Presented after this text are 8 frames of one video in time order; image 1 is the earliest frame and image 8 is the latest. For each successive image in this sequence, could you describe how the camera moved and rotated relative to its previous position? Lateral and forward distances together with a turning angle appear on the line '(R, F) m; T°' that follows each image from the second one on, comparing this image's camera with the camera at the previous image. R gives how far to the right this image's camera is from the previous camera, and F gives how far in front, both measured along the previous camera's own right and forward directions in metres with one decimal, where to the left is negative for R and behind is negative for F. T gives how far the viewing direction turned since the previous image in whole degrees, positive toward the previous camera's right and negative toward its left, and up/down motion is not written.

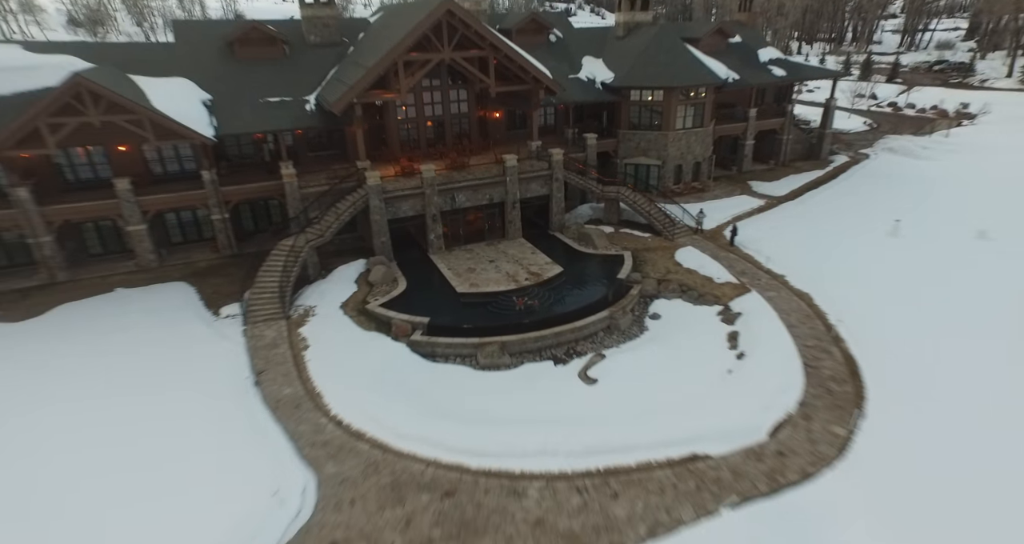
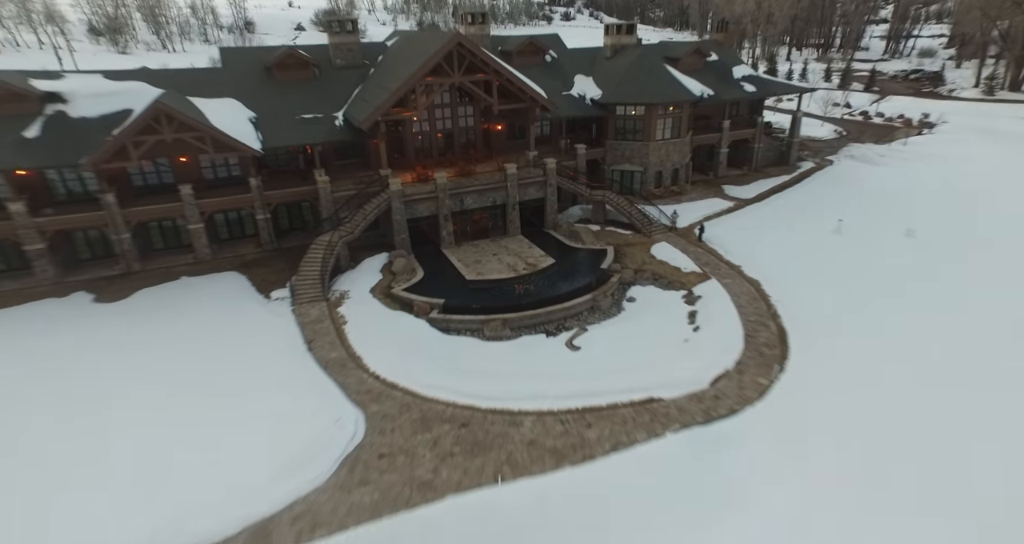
(0.0, -2.8) m; 0°
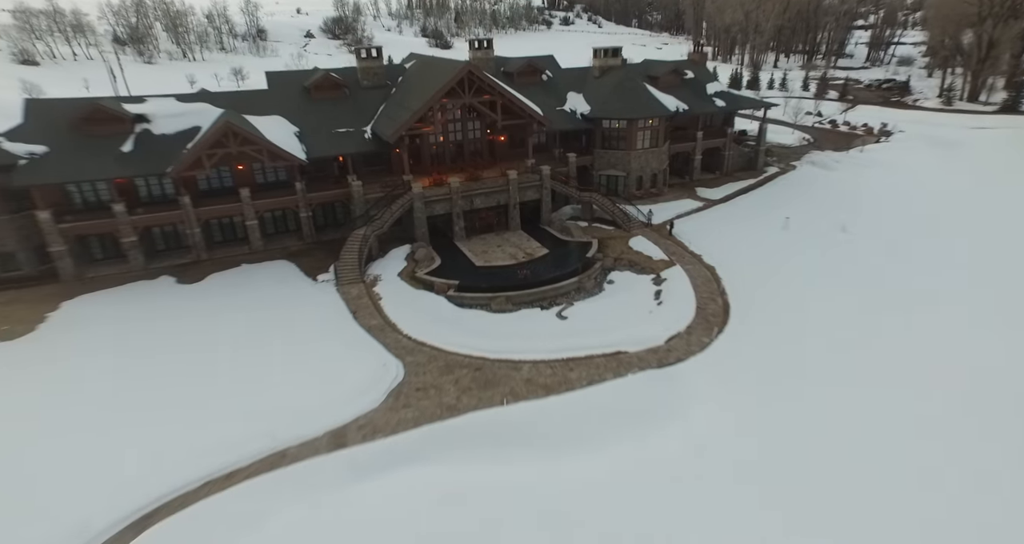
(0.0, -3.8) m; 0°
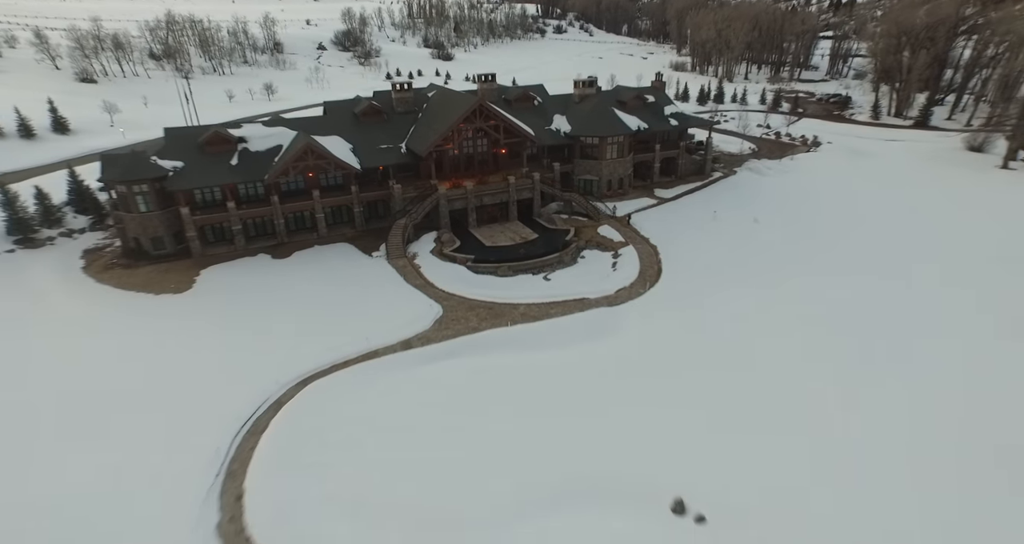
(-0.2, -7.9) m; 0°
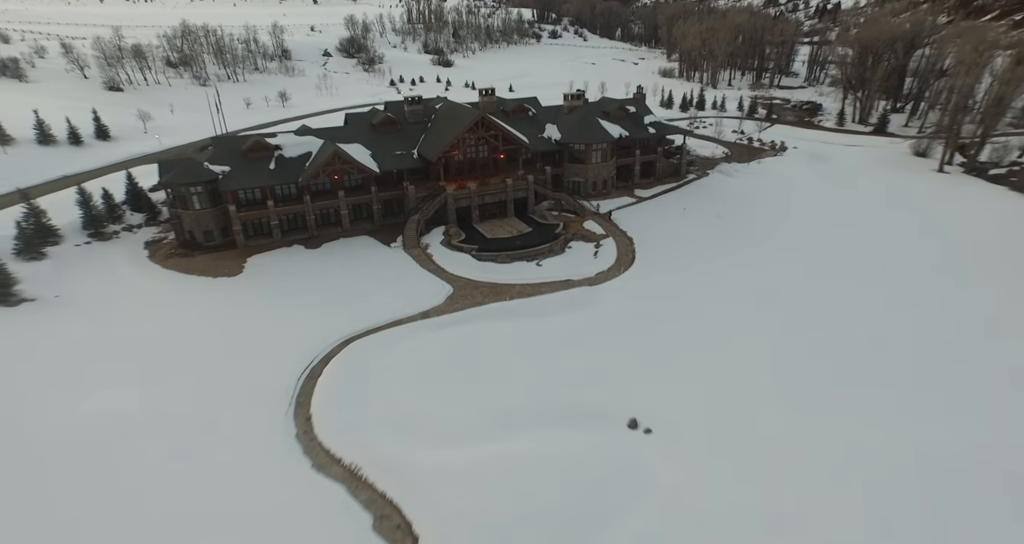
(0.0, -4.8) m; 0°
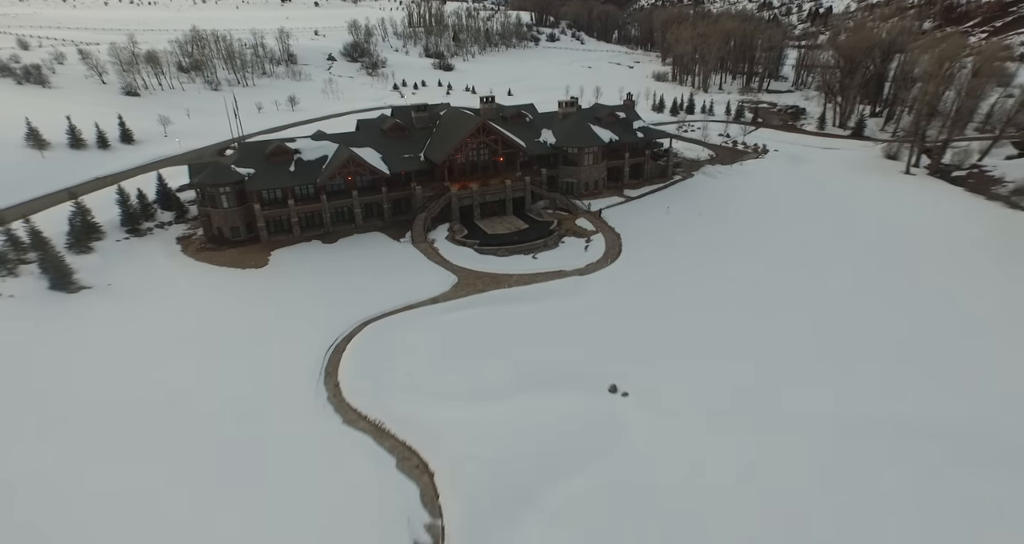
(0.0, -3.2) m; 0°
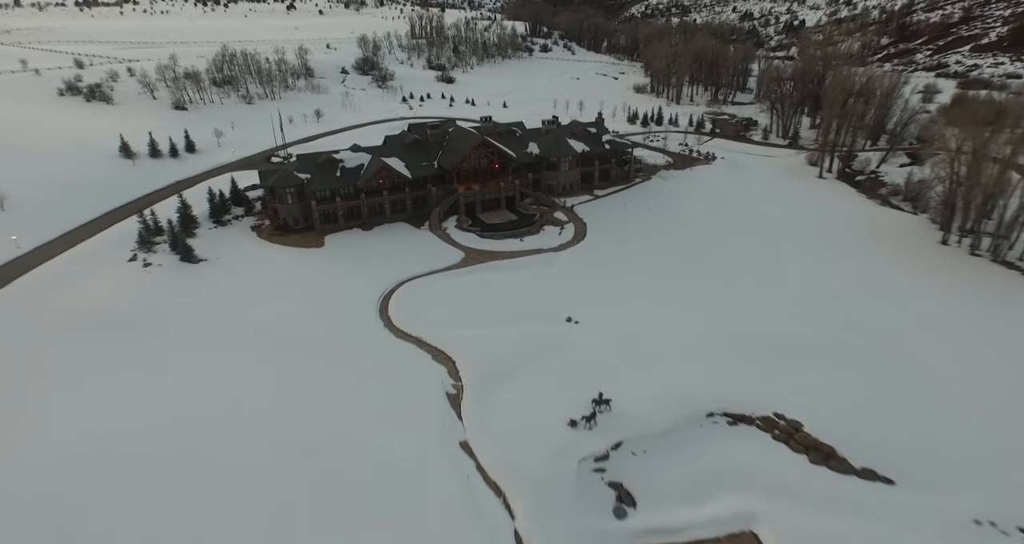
(+0.4, -11.3) m; 0°
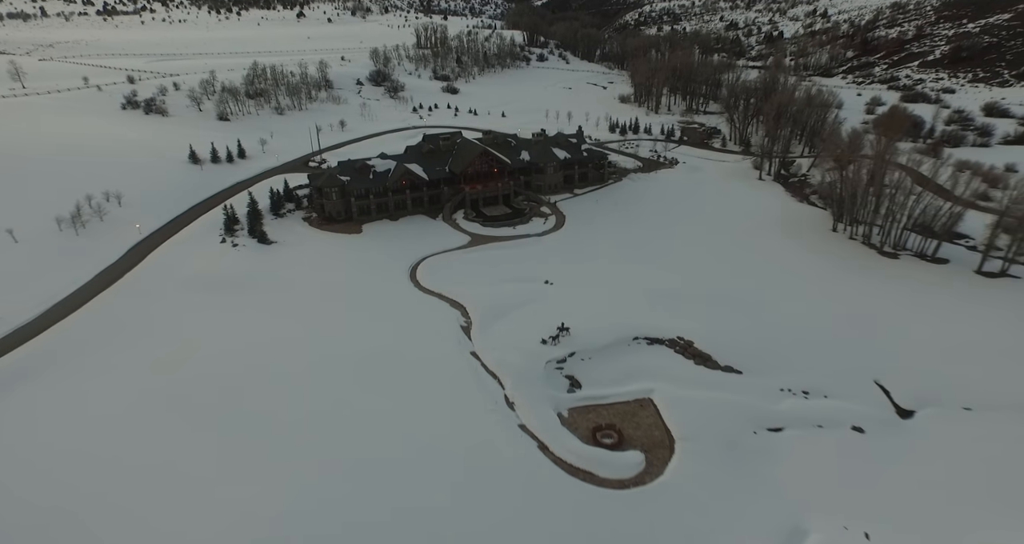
(+0.6, -12.6) m; 0°
